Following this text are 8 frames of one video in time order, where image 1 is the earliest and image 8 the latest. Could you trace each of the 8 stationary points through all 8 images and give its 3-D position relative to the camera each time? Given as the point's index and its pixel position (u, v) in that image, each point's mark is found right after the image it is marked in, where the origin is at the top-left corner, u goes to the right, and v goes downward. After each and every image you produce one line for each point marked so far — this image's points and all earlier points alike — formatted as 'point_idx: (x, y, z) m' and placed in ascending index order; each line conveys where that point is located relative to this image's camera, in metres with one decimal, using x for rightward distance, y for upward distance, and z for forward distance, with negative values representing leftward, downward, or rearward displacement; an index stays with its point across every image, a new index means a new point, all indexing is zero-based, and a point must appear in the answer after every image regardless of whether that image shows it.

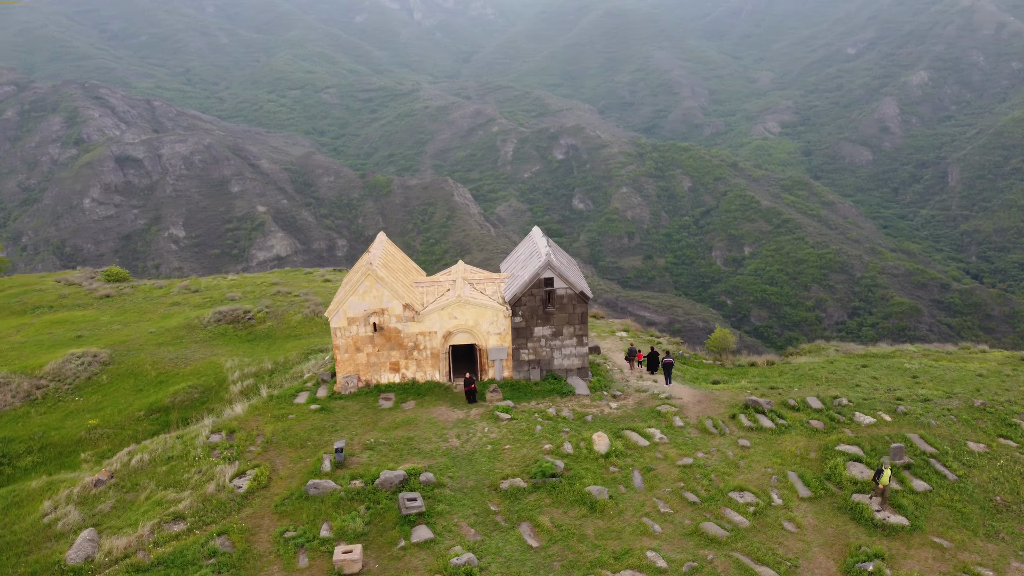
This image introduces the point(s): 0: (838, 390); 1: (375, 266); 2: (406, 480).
0: (+6.7, -2.2, +16.9) m
1: (-2.7, +0.5, +16.3) m
2: (-1.7, -3.0, +12.9) m
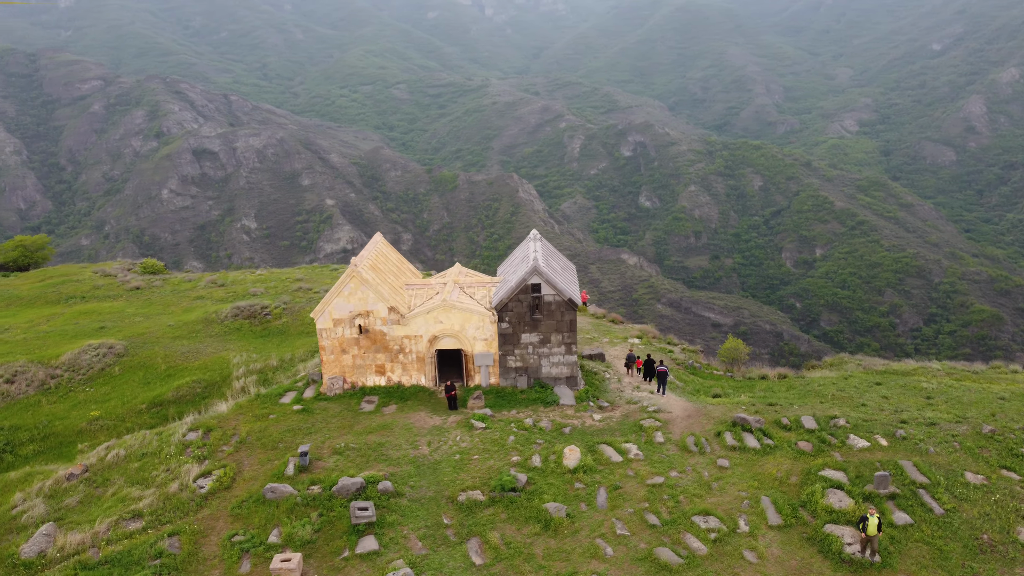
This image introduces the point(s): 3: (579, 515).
0: (+6.4, -2.4, +16.0) m
1: (-3.0, +0.4, +16.2) m
2: (-2.3, -3.1, +12.7) m
3: (+1.0, -3.4, +12.1) m
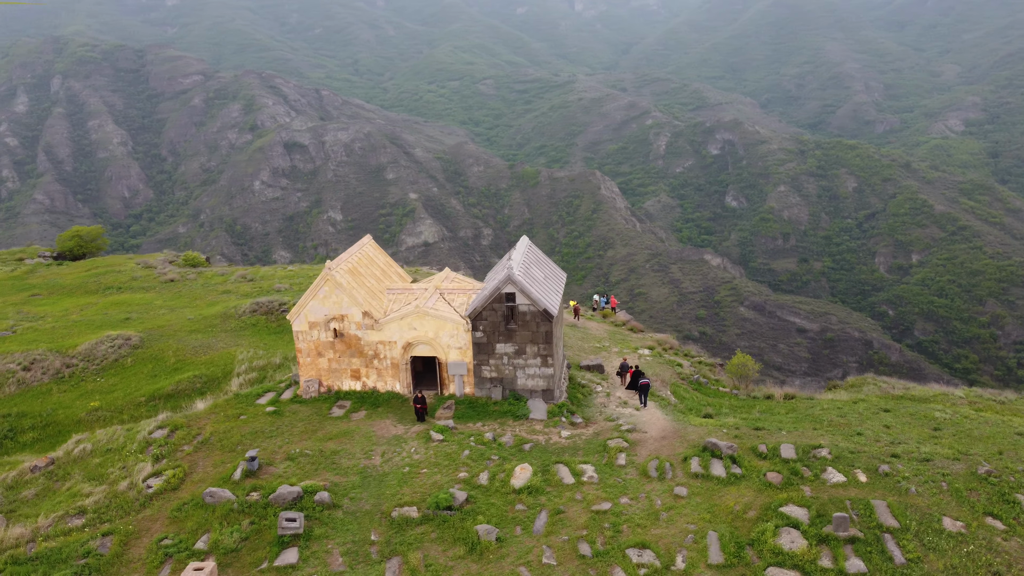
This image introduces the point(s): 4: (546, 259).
0: (+5.8, -2.8, +14.9) m
1: (-3.5, +0.4, +16.1) m
2: (-3.3, -3.2, +12.6) m
3: (0.0, -3.6, +11.6) m
4: (+0.7, +0.6, +17.8) m
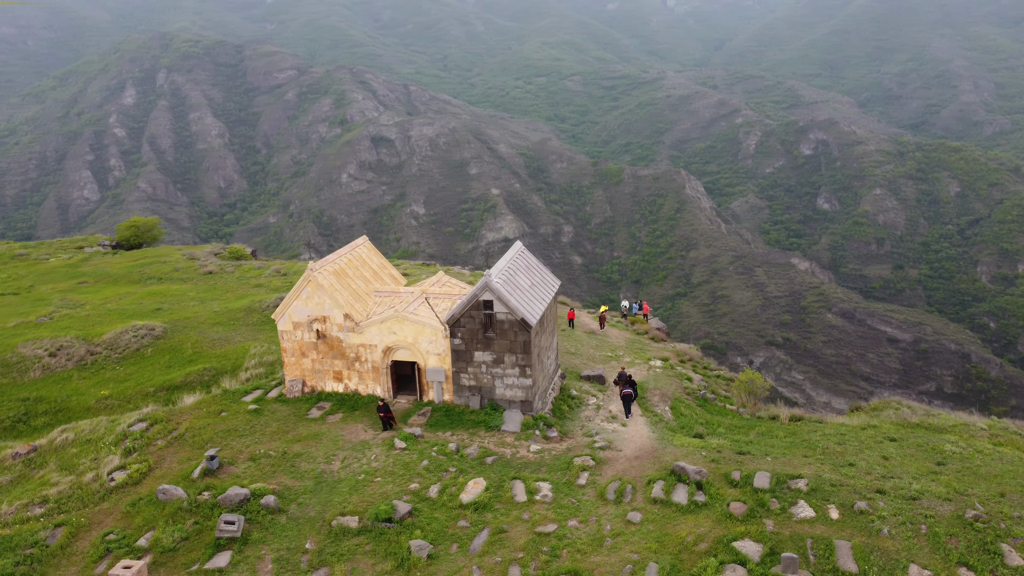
0: (+5.2, -3.1, +14.0) m
1: (-3.8, +0.3, +16.1) m
2: (-4.1, -3.3, +12.6) m
3: (-1.0, -3.8, +11.3) m
4: (+0.6, +0.5, +17.4) m
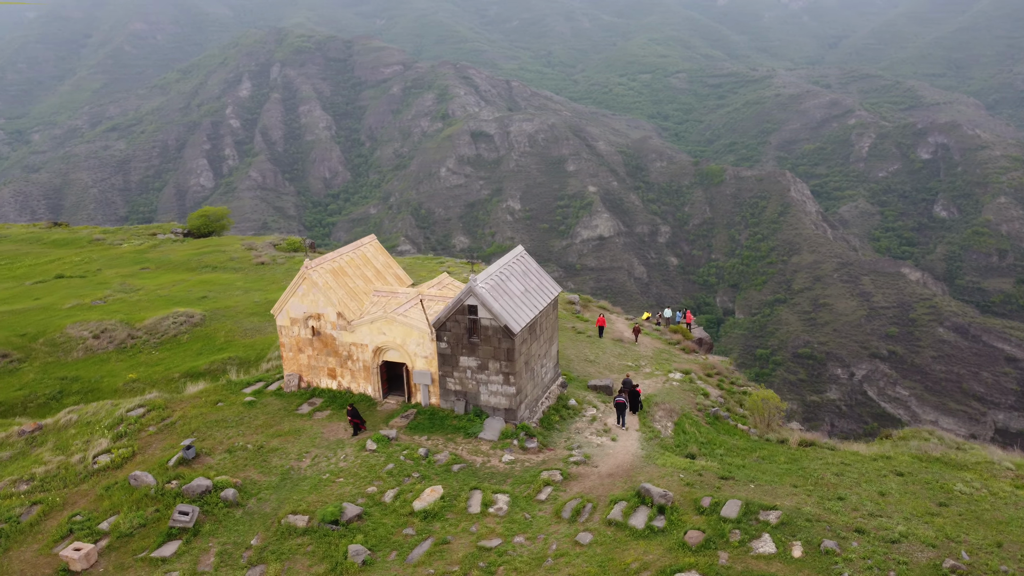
0: (+4.6, -3.4, +13.2) m
1: (-3.9, +0.4, +16.3) m
2: (-4.8, -3.2, +12.9) m
3: (-1.9, -3.8, +11.3) m
4: (+0.5, +0.4, +17.0) m
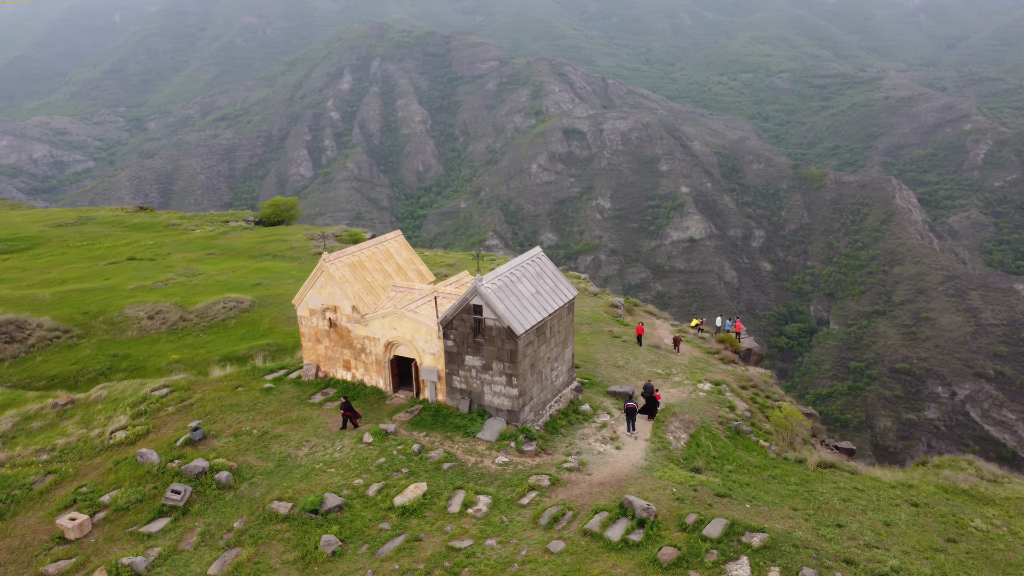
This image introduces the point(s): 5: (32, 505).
0: (+4.3, -3.7, +12.6) m
1: (-3.7, +0.5, +16.6) m
2: (-5.0, -3.0, +13.4) m
3: (-2.3, -3.8, +11.4) m
4: (+0.9, +0.3, +16.9) m
5: (-7.6, -3.4, +12.9) m
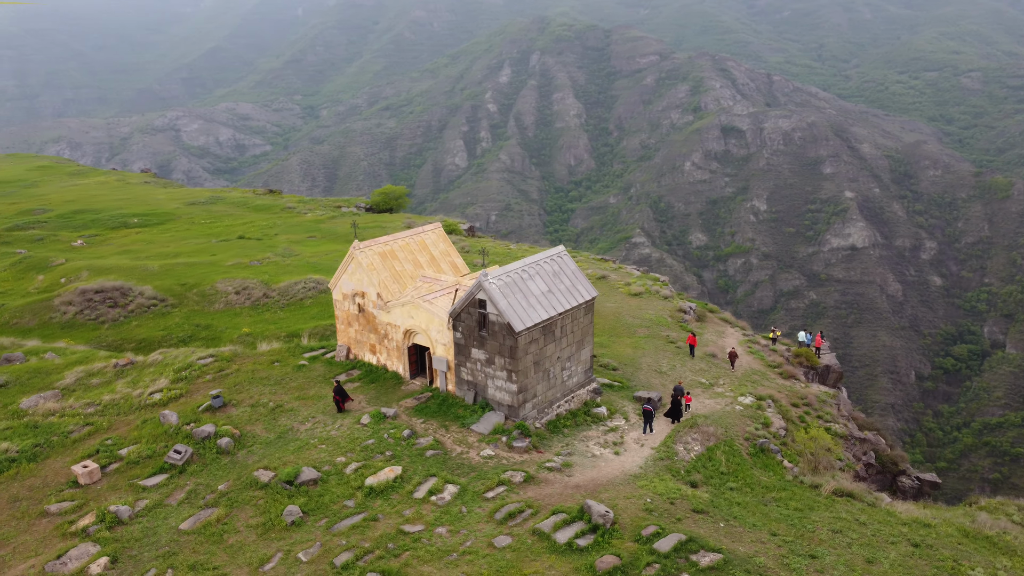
0: (+3.6, -3.9, +12.1) m
1: (-3.2, +0.8, +17.4) m
2: (-5.3, -2.6, +14.5) m
3: (-3.1, -3.6, +12.1) m
4: (+1.3, +0.3, +16.8) m
5: (-8.0, -2.9, +14.5) m
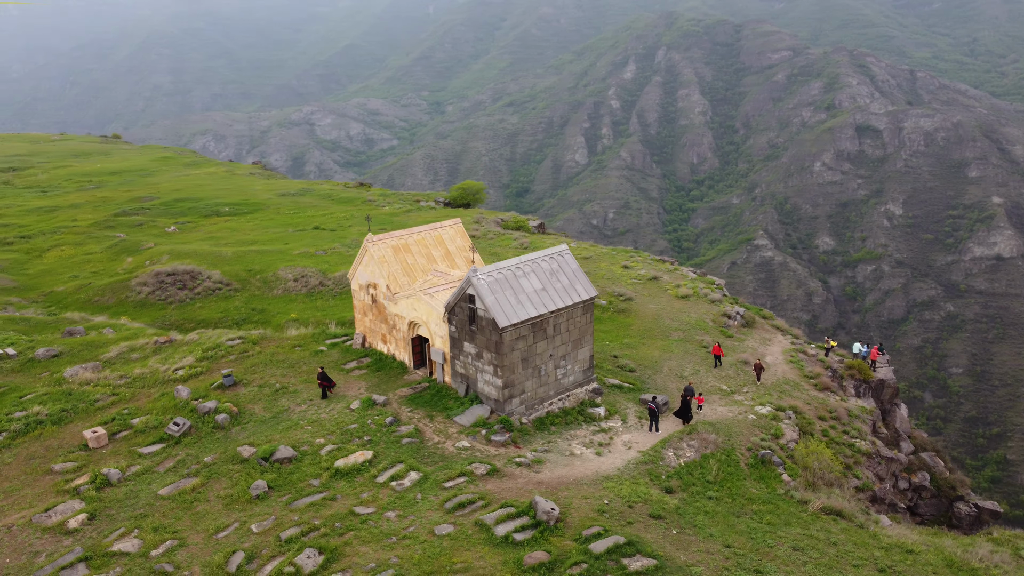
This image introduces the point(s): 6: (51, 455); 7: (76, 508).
0: (+2.7, -3.9, +11.9) m
1: (-3.0, +1.0, +18.1) m
2: (-5.7, -2.4, +15.6) m
3: (-3.9, -3.4, +12.9) m
4: (+1.3, +0.3, +16.9) m
5: (-8.3, -2.5, +16.0) m
6: (-8.2, -3.0, +14.4) m
7: (-6.8, -3.4, +12.7) m
